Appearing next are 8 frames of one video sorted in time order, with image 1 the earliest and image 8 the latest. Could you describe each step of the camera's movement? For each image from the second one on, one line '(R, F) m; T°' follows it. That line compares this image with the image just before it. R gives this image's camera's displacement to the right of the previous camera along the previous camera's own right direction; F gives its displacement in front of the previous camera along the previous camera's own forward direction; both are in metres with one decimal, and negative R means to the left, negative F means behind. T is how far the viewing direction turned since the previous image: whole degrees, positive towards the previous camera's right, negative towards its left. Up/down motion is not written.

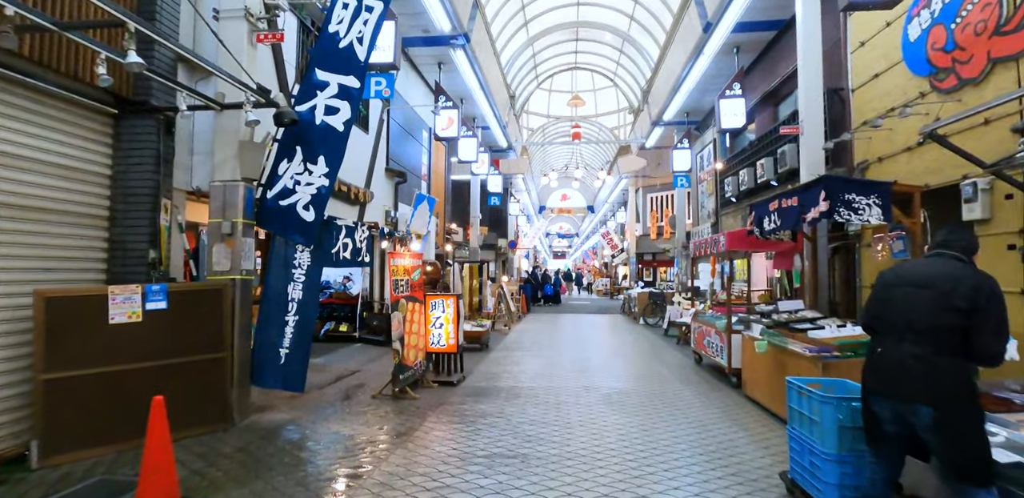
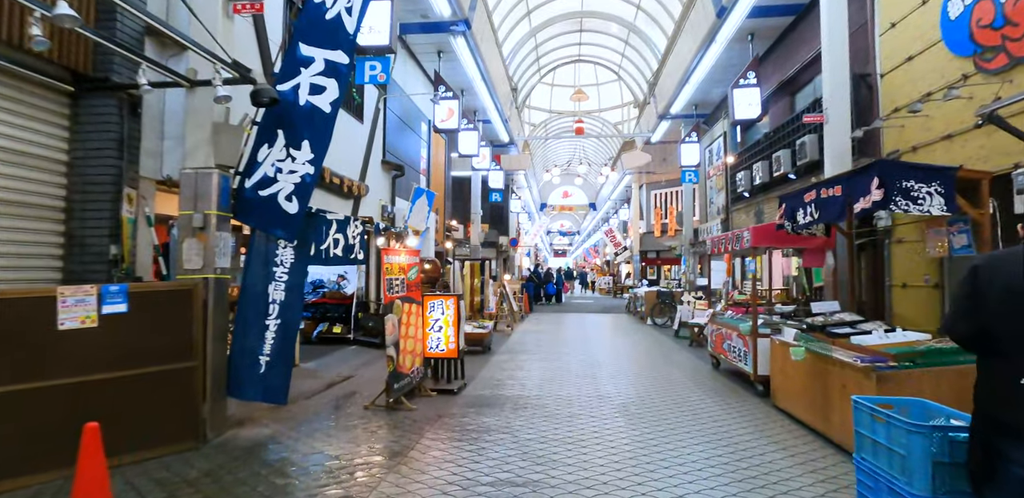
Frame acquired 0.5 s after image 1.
(-0.1, +0.6) m; 0°
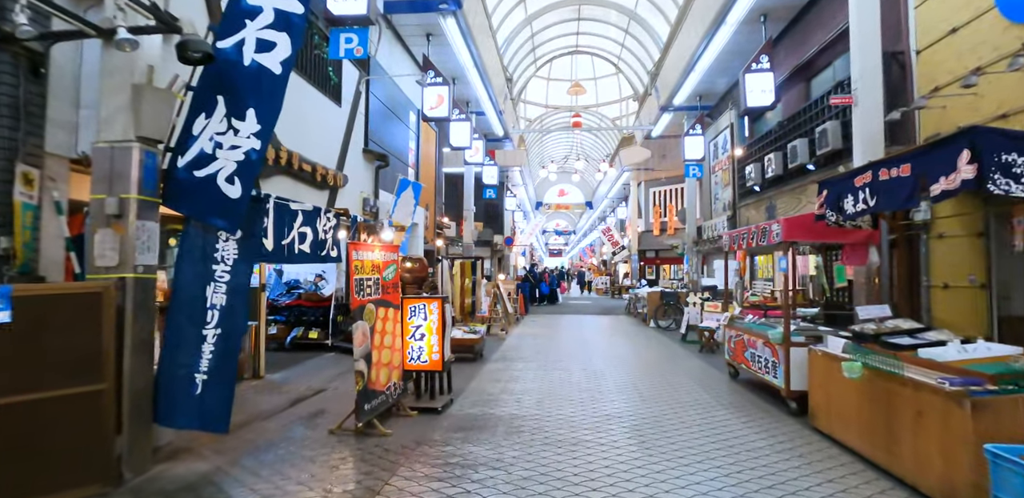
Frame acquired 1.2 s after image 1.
(0.0, +0.9) m; +1°
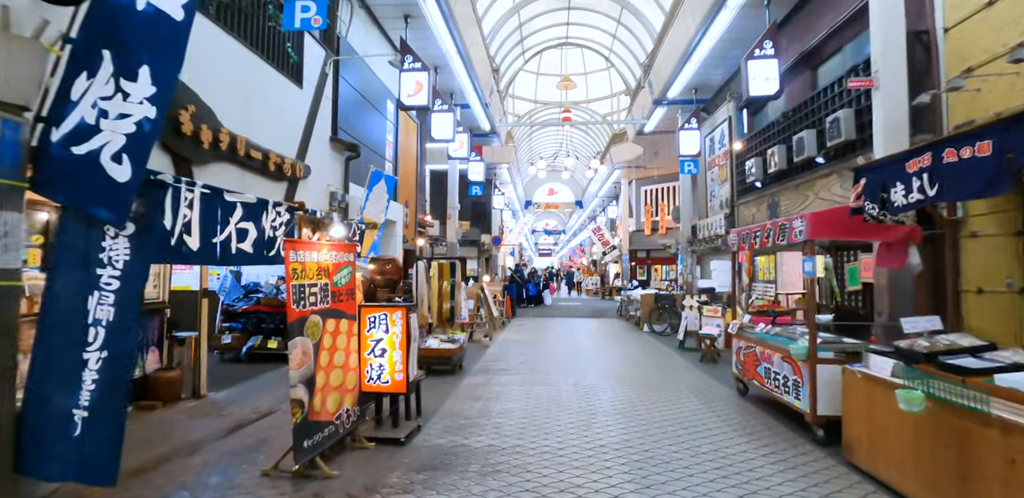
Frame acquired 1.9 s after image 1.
(+0.1, +0.9) m; +1°
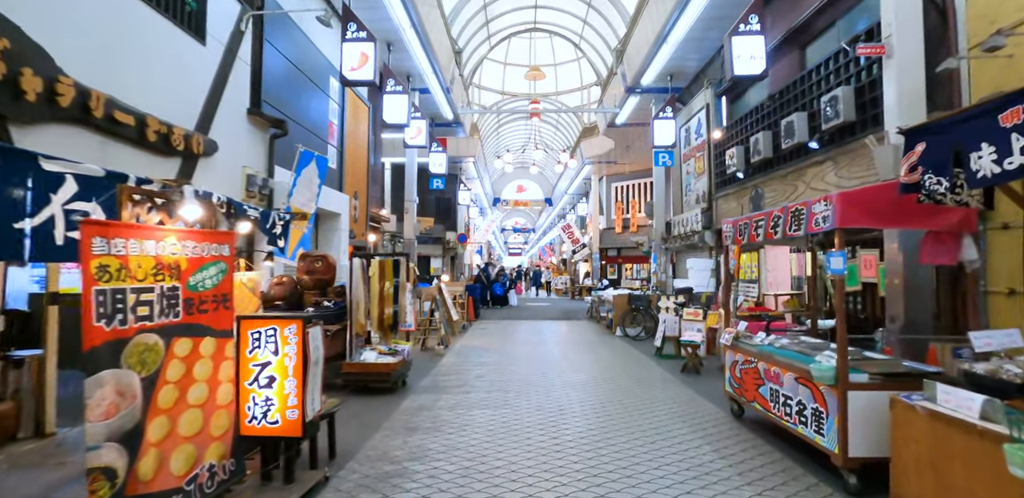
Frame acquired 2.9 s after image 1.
(+0.2, +1.2) m; +3°
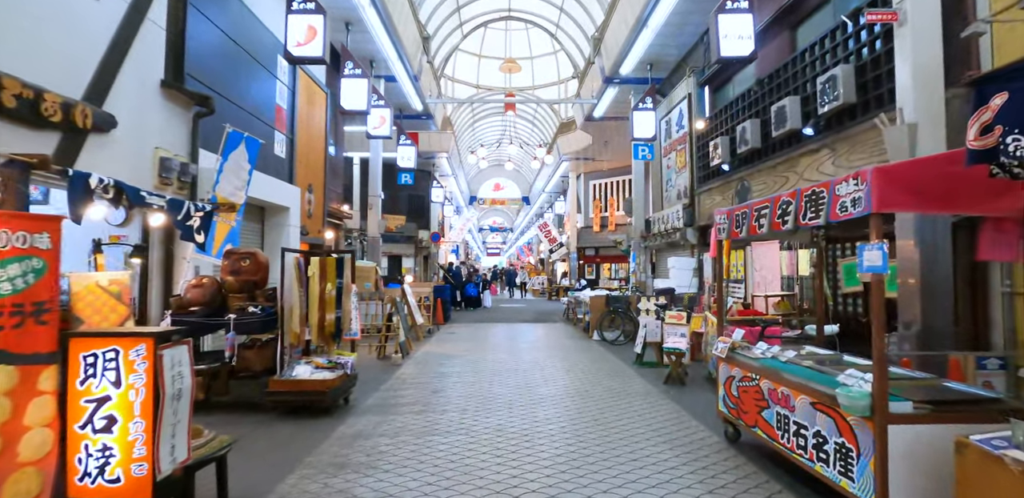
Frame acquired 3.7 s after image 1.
(+0.2, +0.9) m; +2°
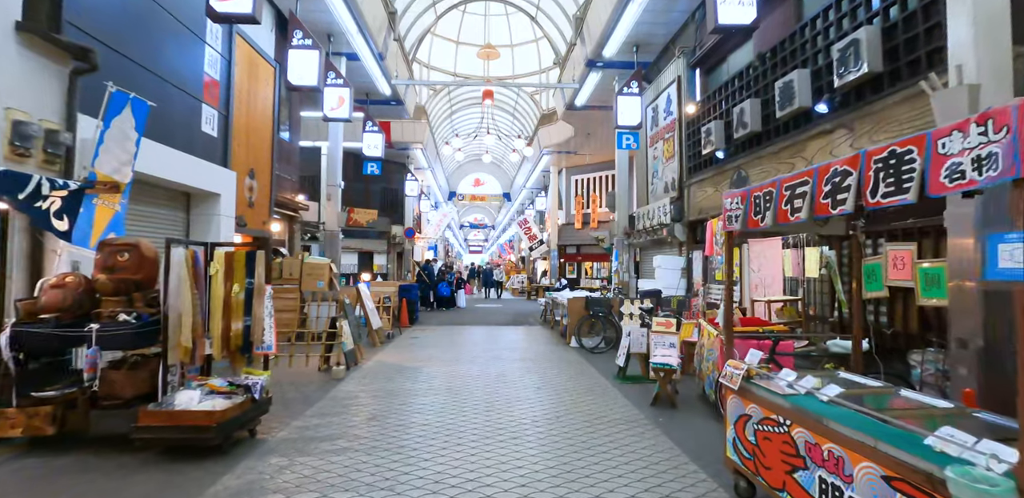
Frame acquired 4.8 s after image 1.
(+0.3, +1.2) m; +2°
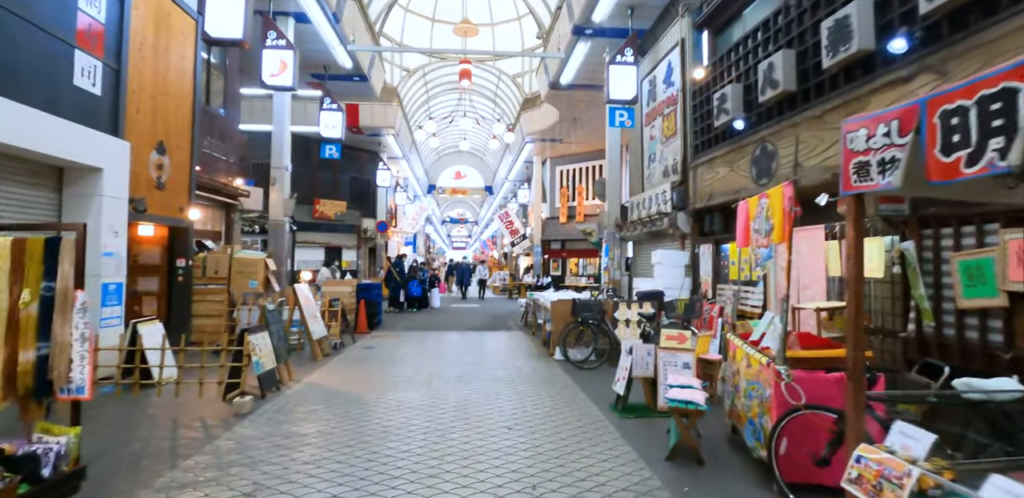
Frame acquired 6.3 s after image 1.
(+0.2, +1.7) m; +2°
